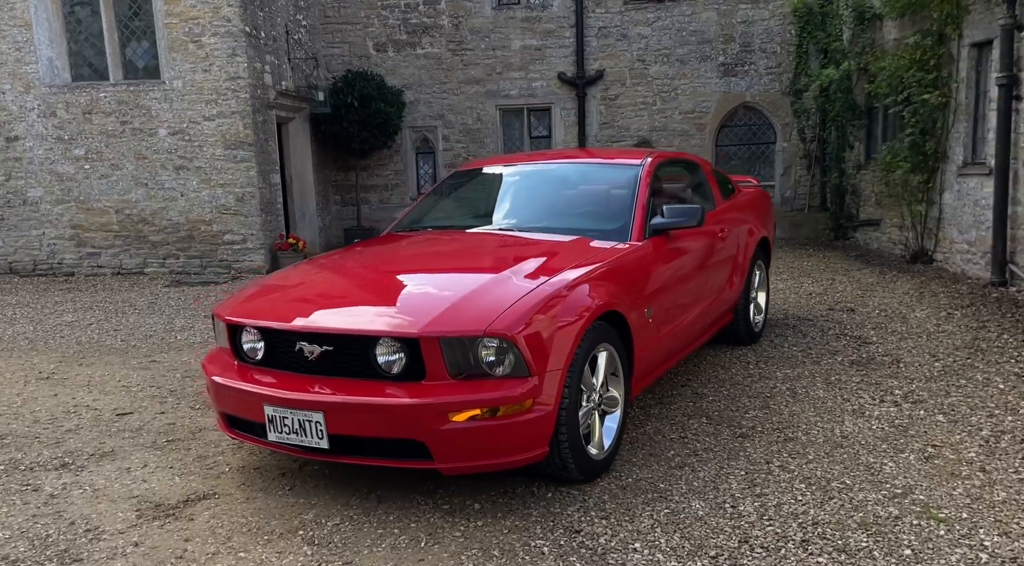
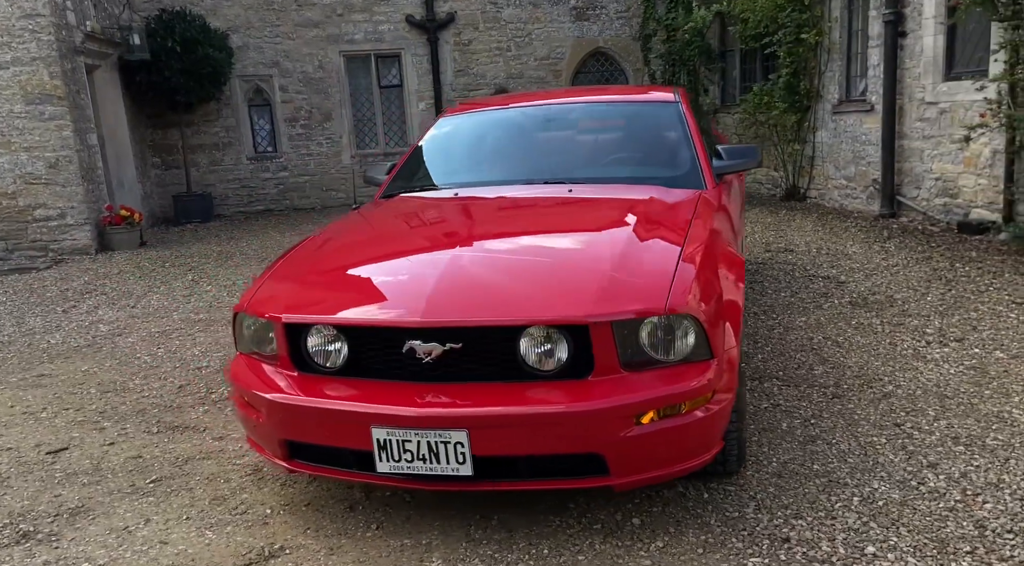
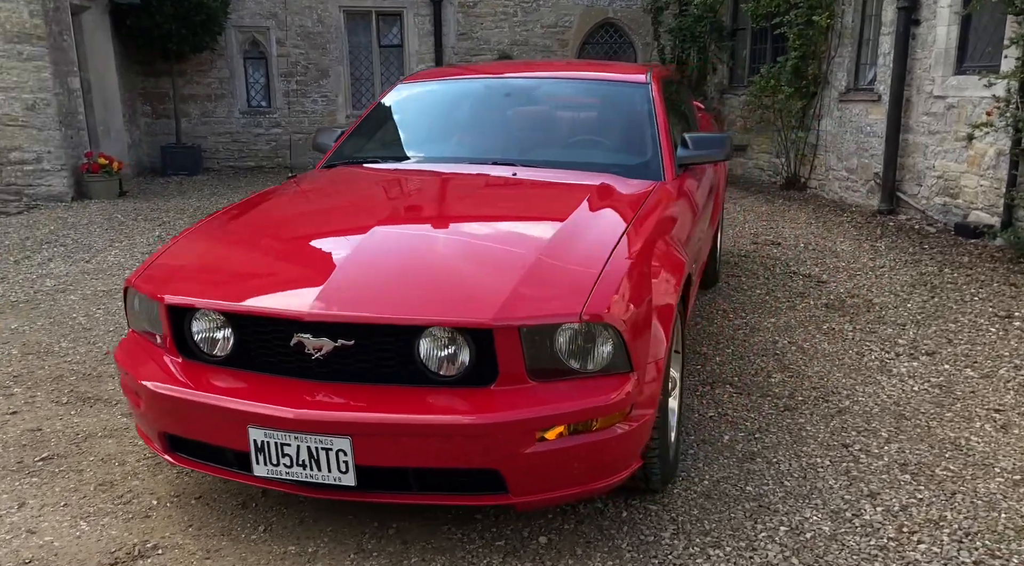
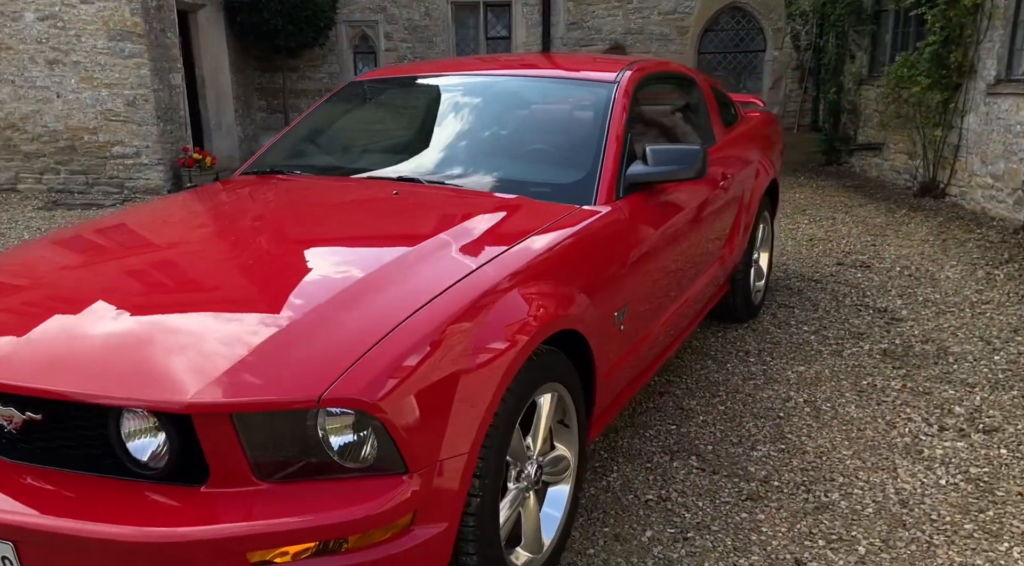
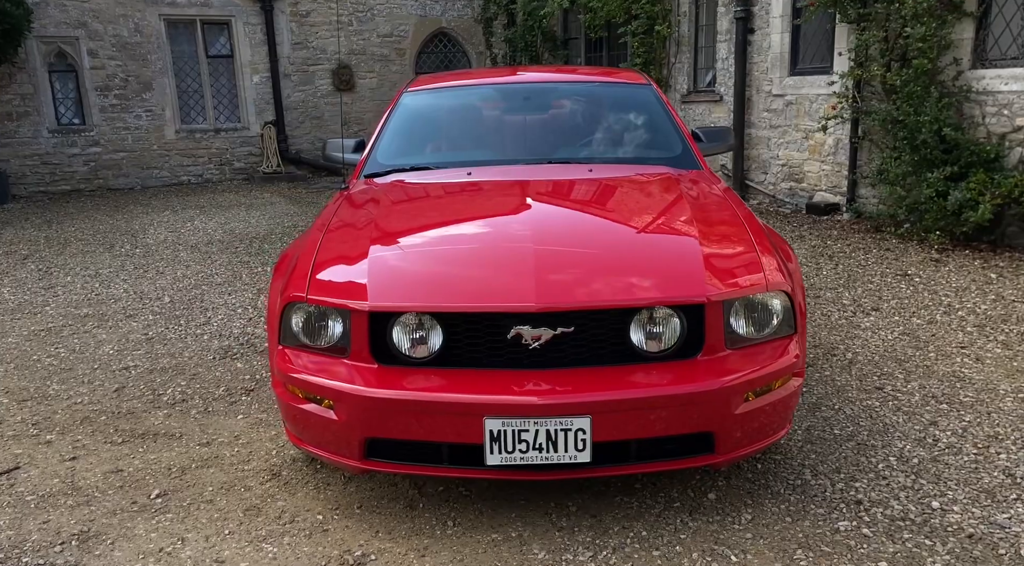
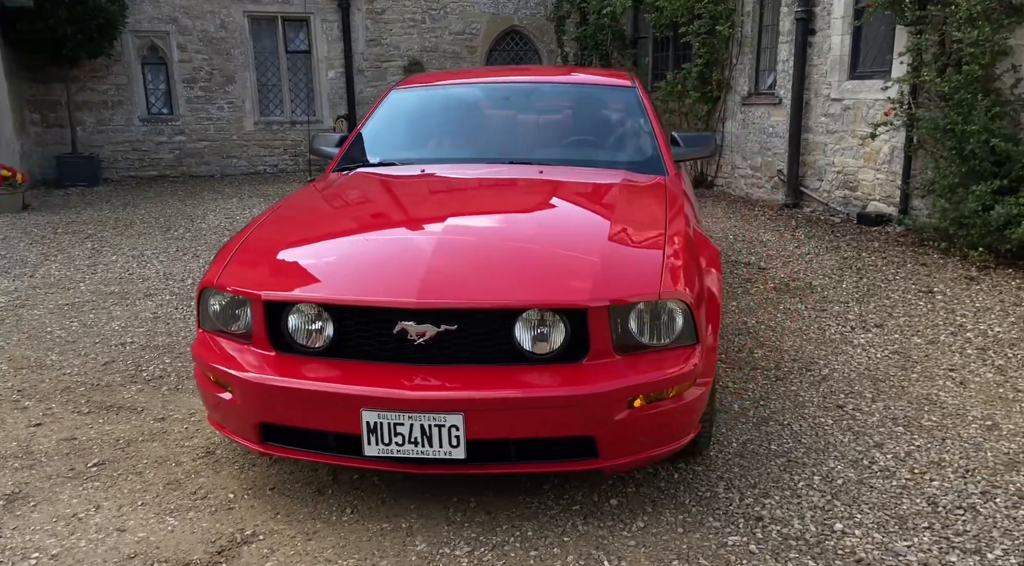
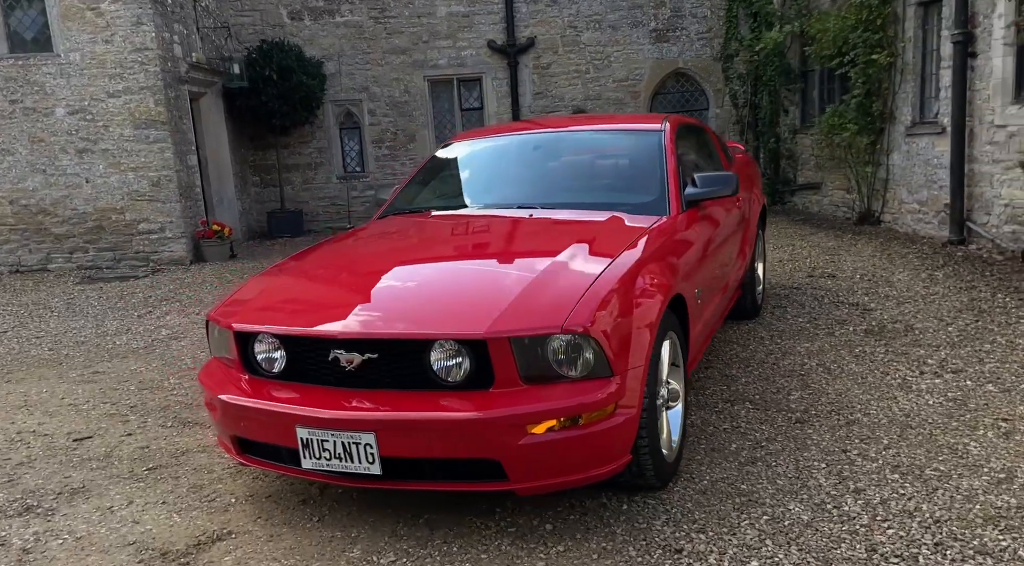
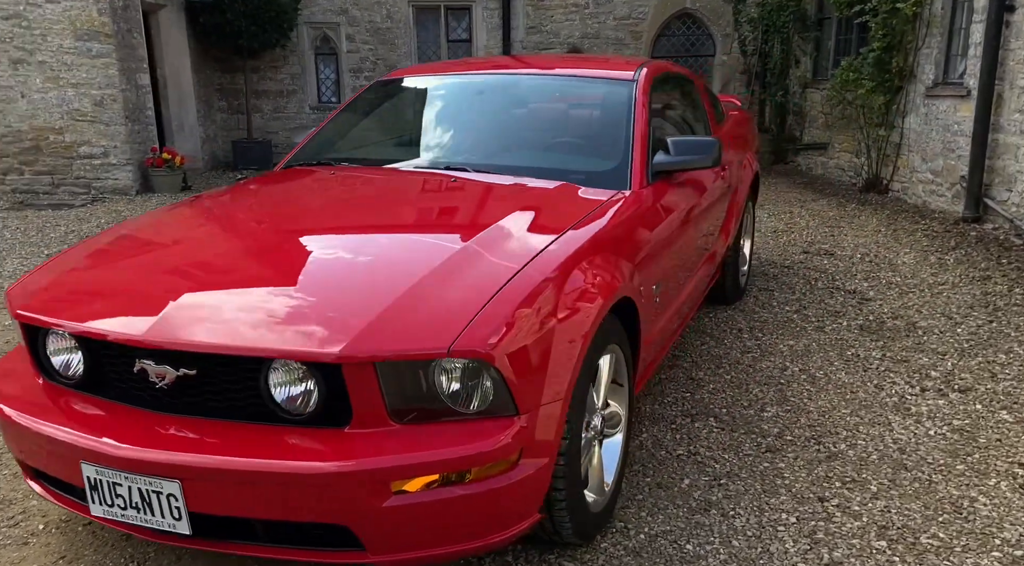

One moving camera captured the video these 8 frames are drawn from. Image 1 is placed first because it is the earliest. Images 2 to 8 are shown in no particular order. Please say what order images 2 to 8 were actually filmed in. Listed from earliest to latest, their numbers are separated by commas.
7, 2, 5, 6, 3, 8, 4
